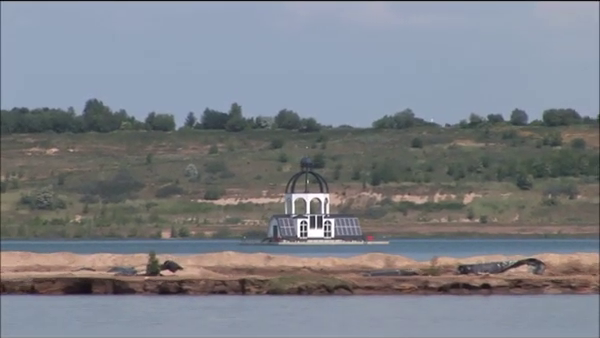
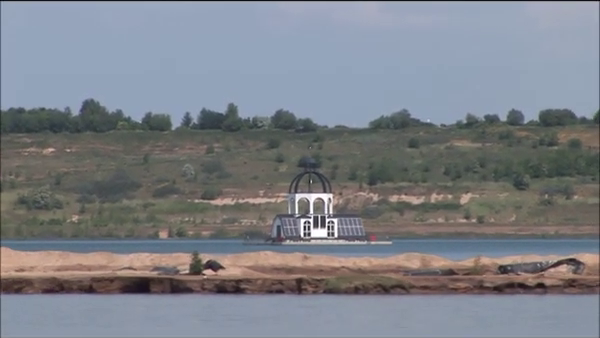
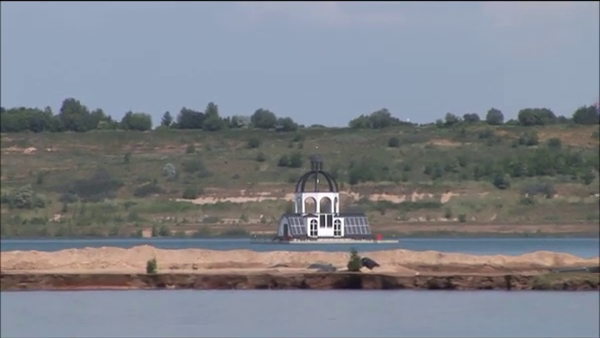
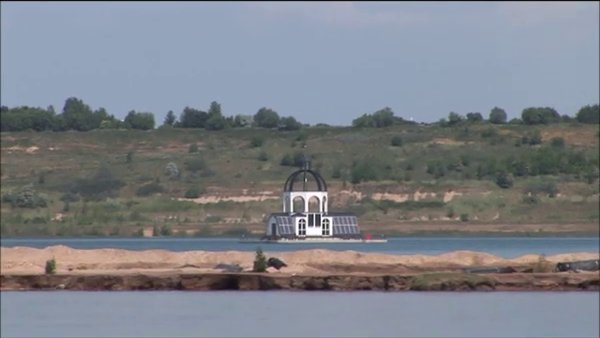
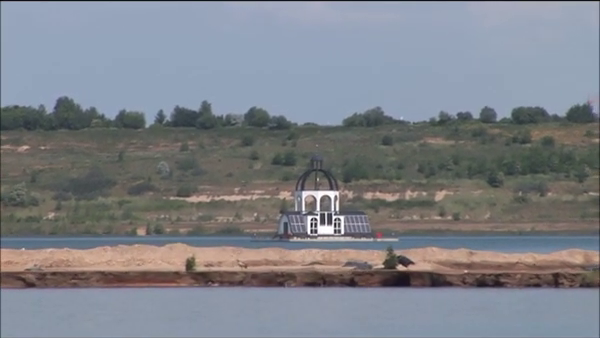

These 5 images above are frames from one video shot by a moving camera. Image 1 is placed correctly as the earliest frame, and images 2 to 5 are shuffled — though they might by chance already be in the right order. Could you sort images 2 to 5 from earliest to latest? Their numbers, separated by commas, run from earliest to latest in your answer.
2, 4, 3, 5
